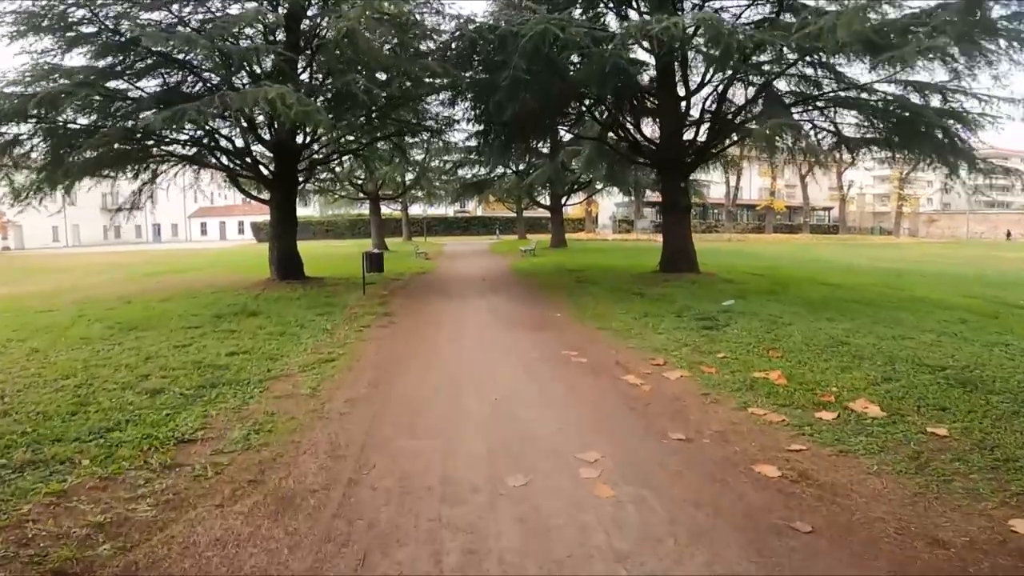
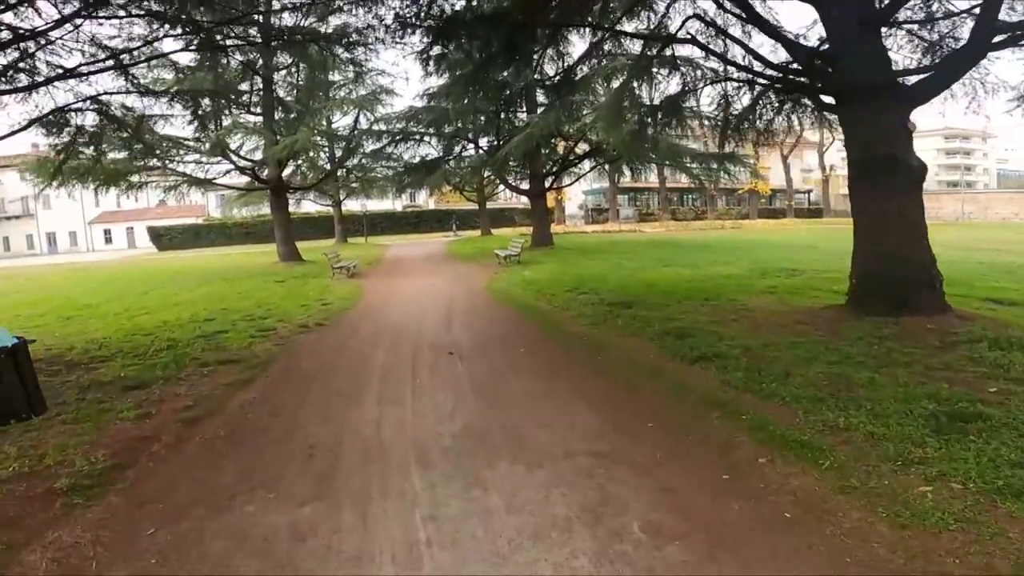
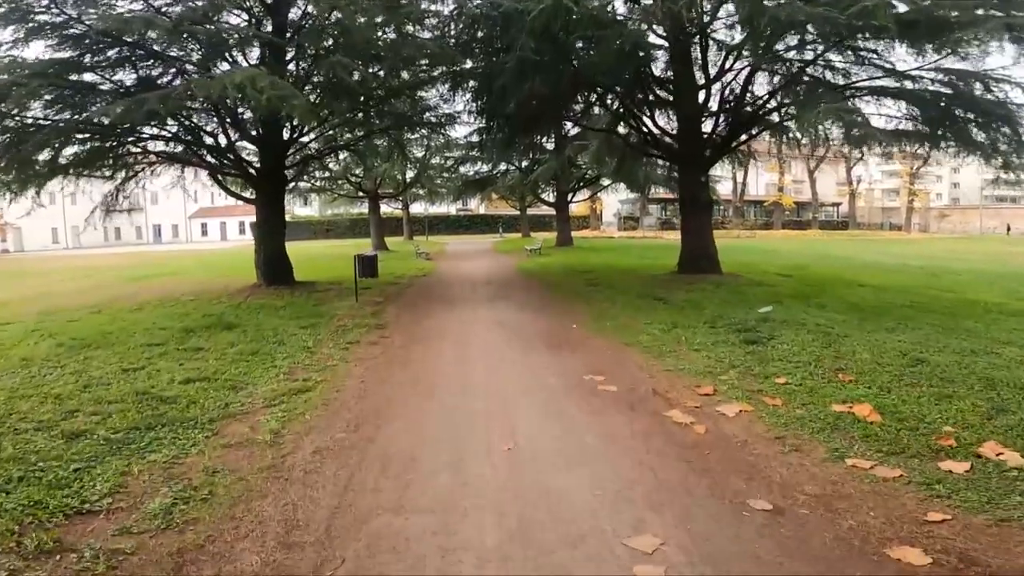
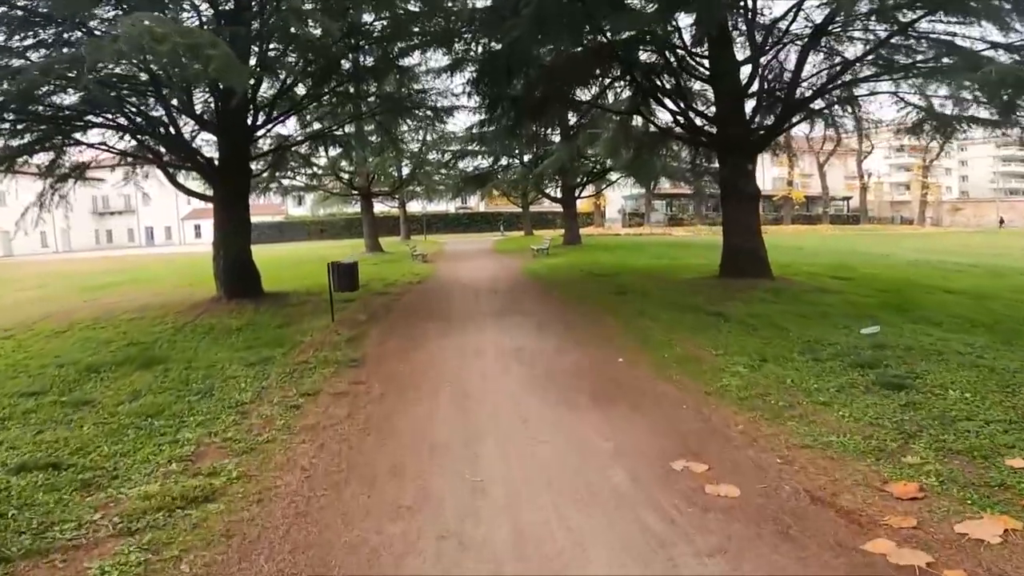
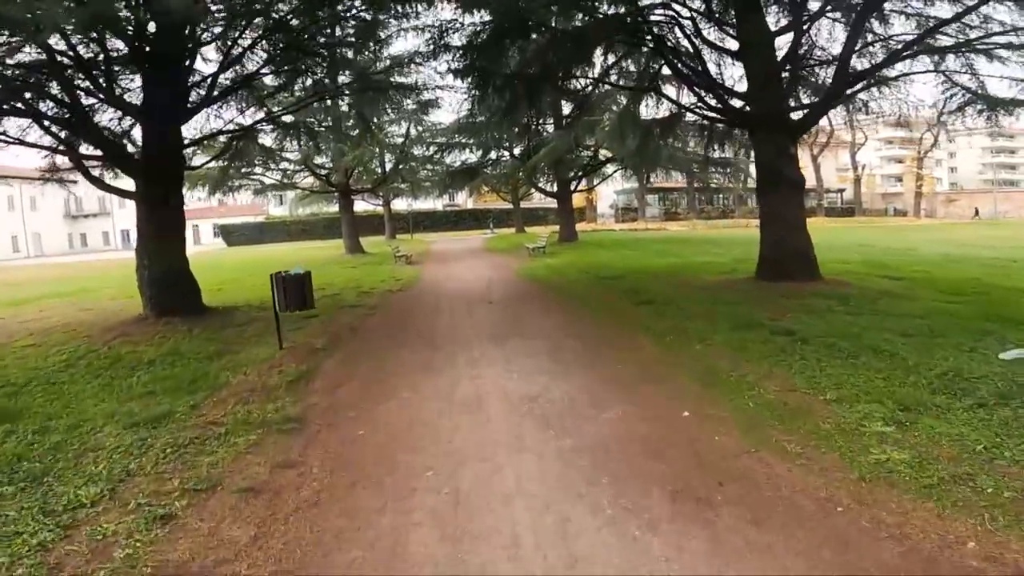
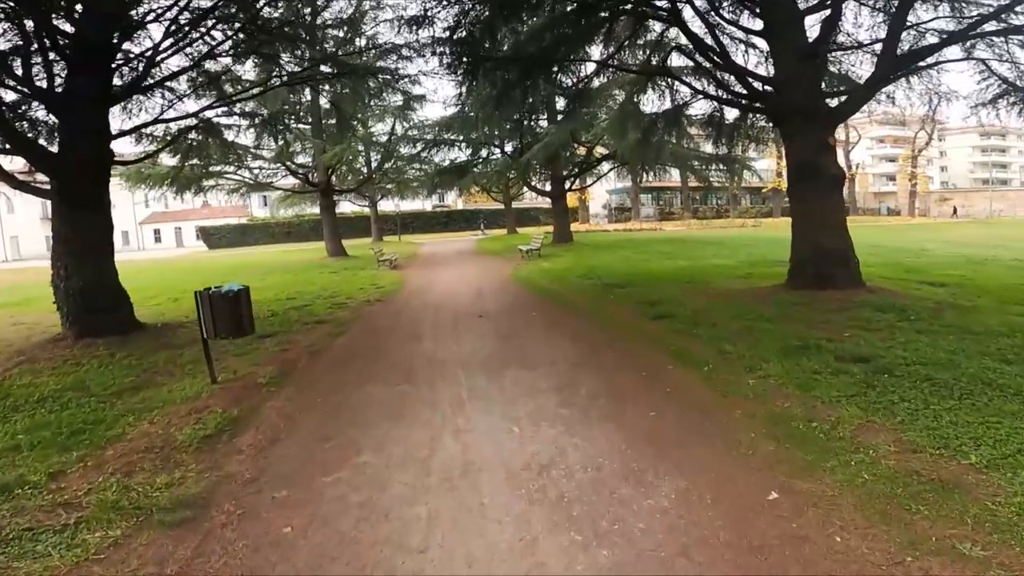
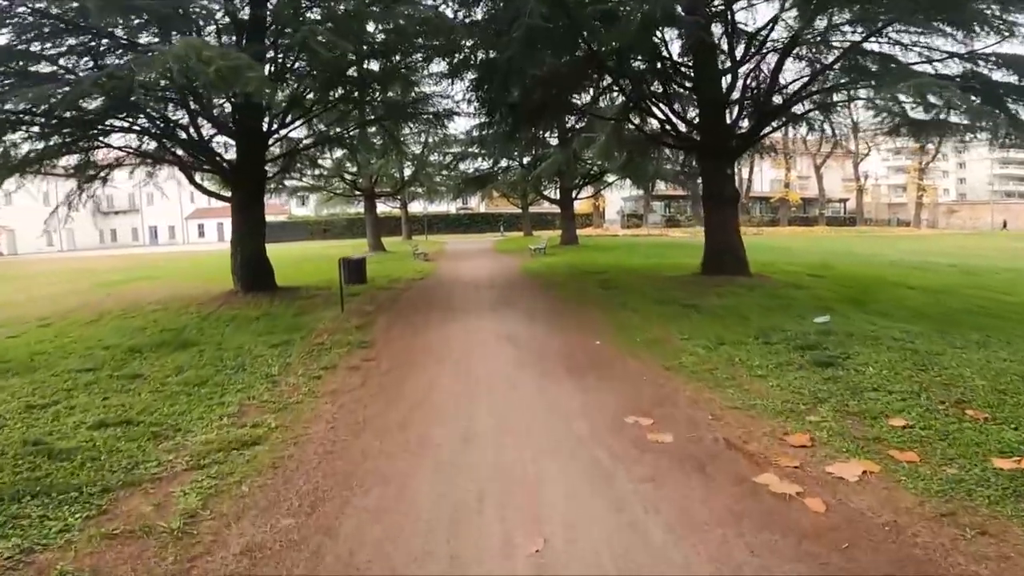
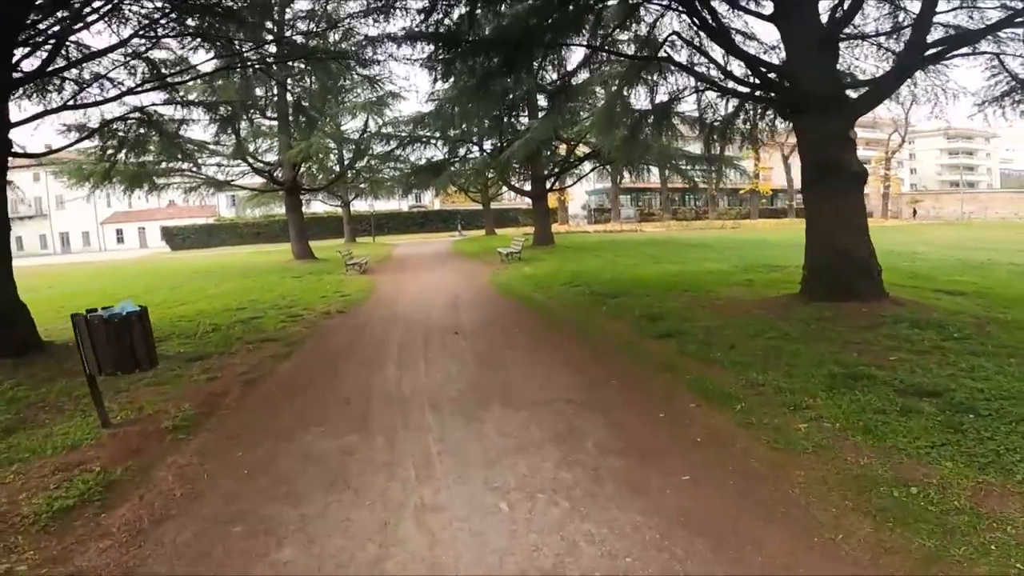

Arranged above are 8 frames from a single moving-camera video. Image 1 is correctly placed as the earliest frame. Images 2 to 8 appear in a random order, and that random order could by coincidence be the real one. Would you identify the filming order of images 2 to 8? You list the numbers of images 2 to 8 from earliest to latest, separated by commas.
3, 7, 4, 5, 6, 8, 2
